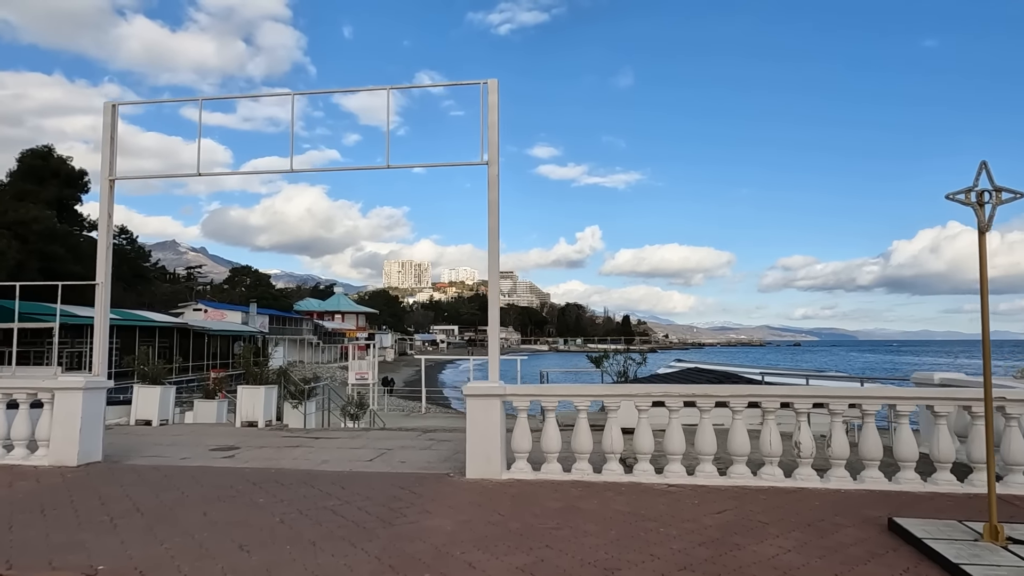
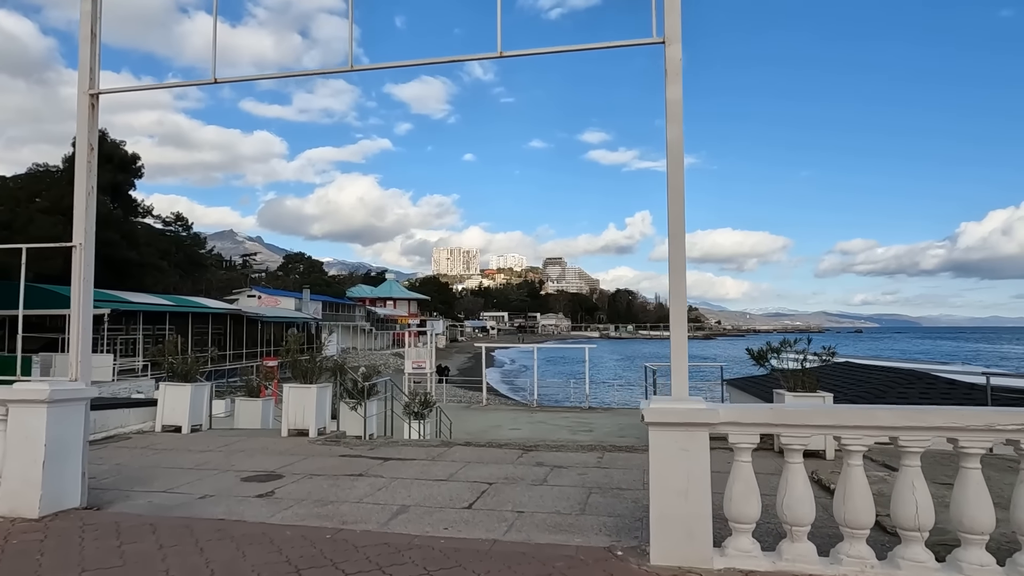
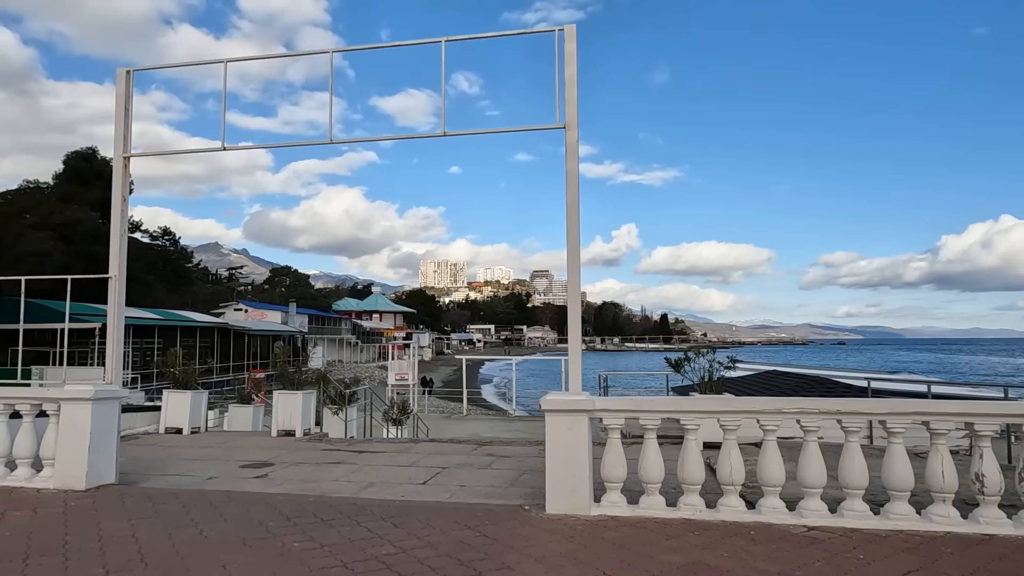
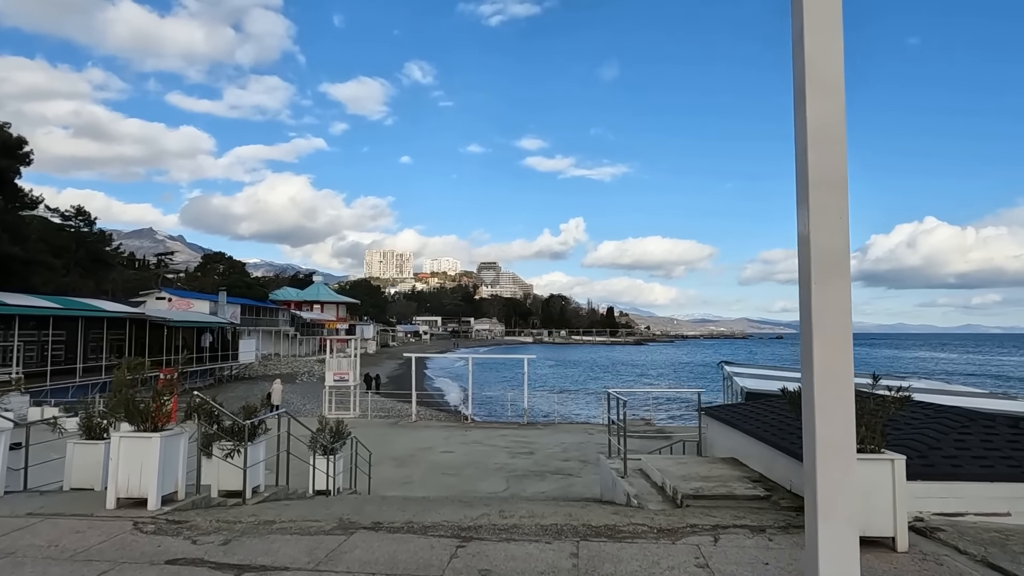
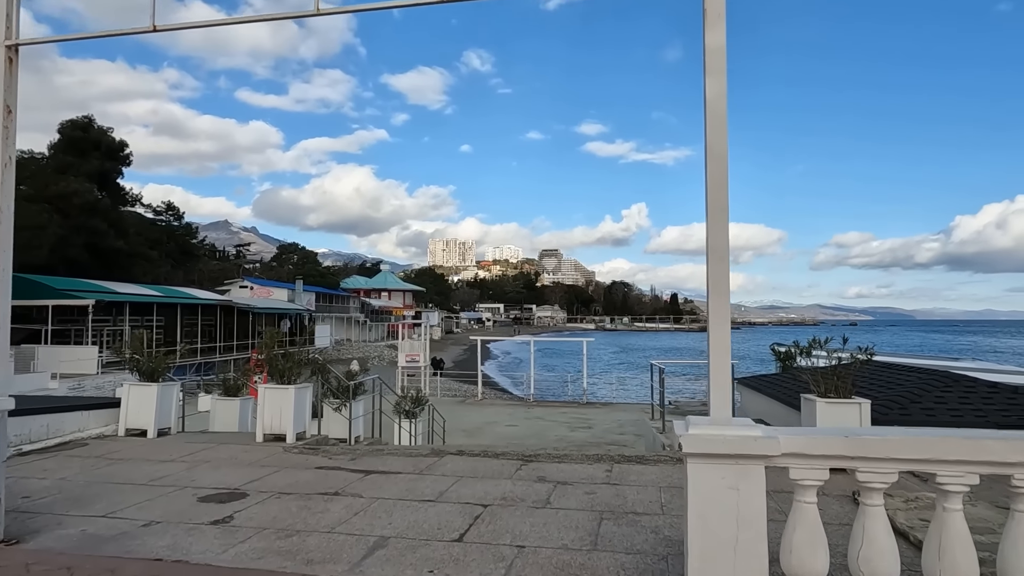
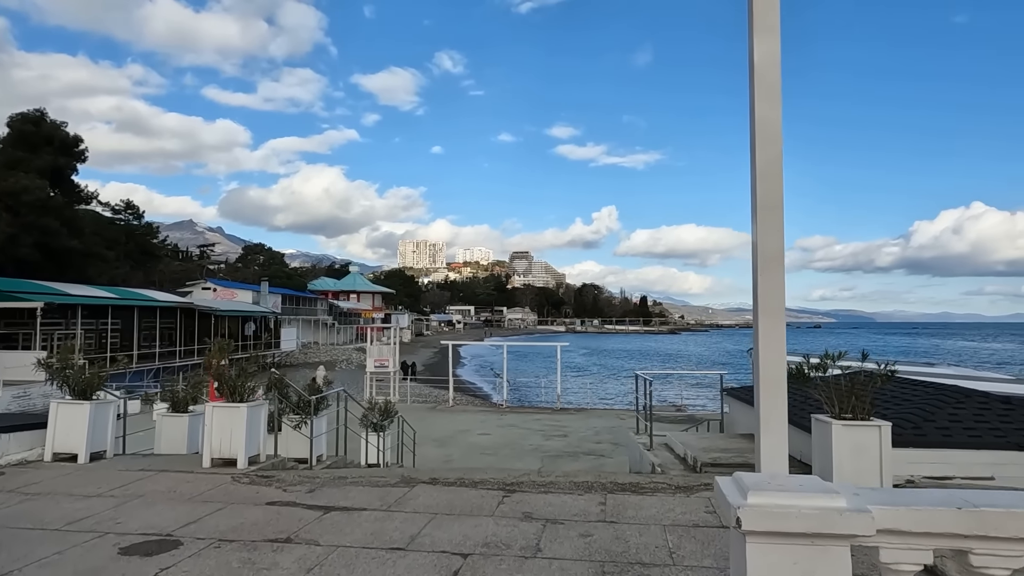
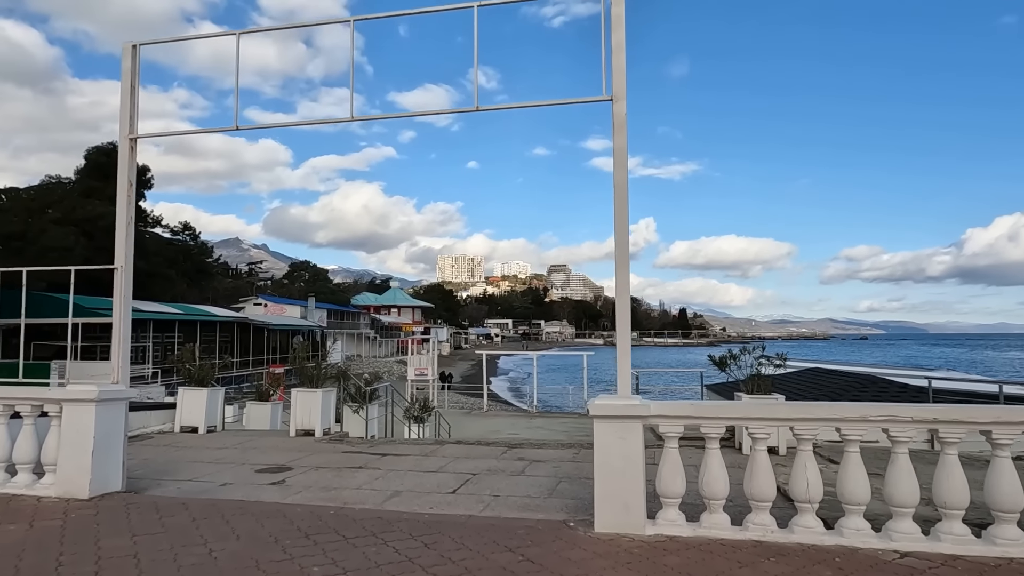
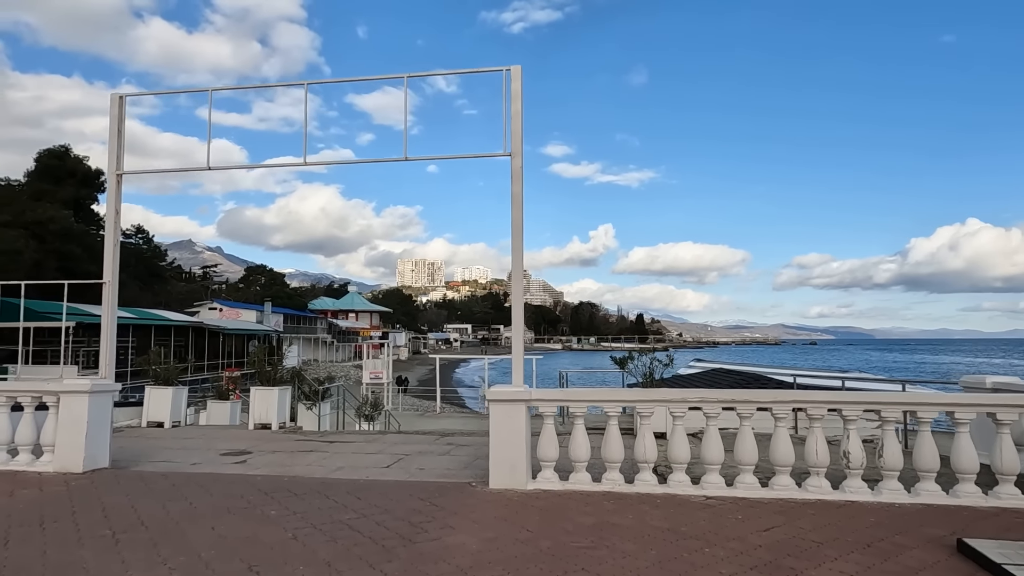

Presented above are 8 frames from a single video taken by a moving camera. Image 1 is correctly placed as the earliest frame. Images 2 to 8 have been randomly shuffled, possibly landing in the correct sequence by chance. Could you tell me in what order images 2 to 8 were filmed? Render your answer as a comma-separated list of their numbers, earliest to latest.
8, 3, 7, 2, 5, 6, 4
